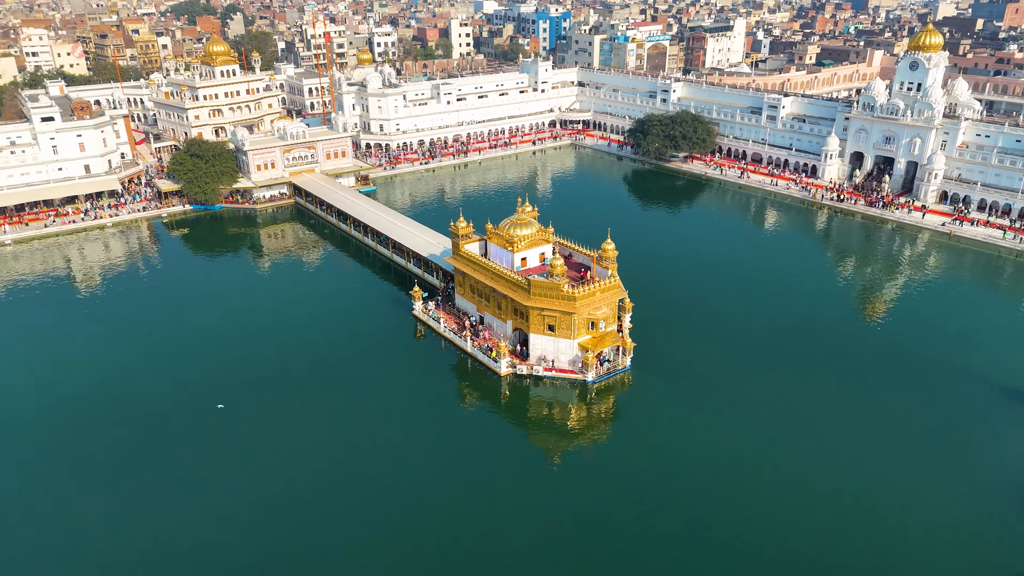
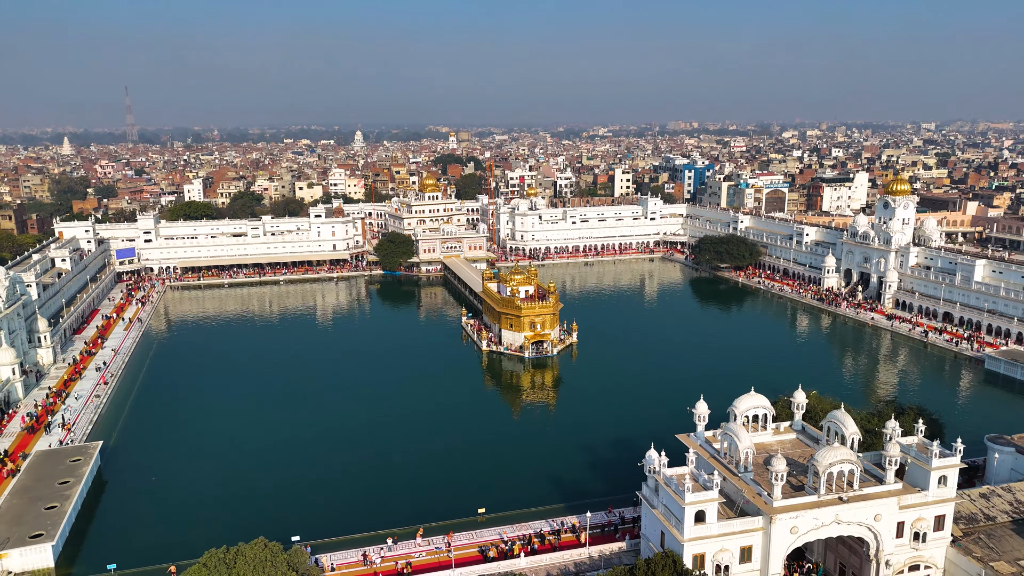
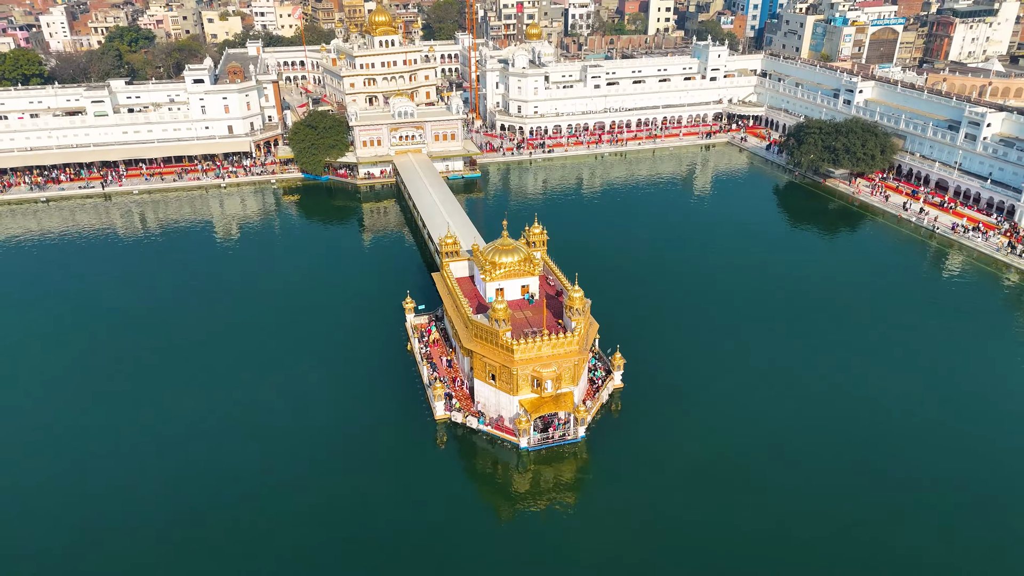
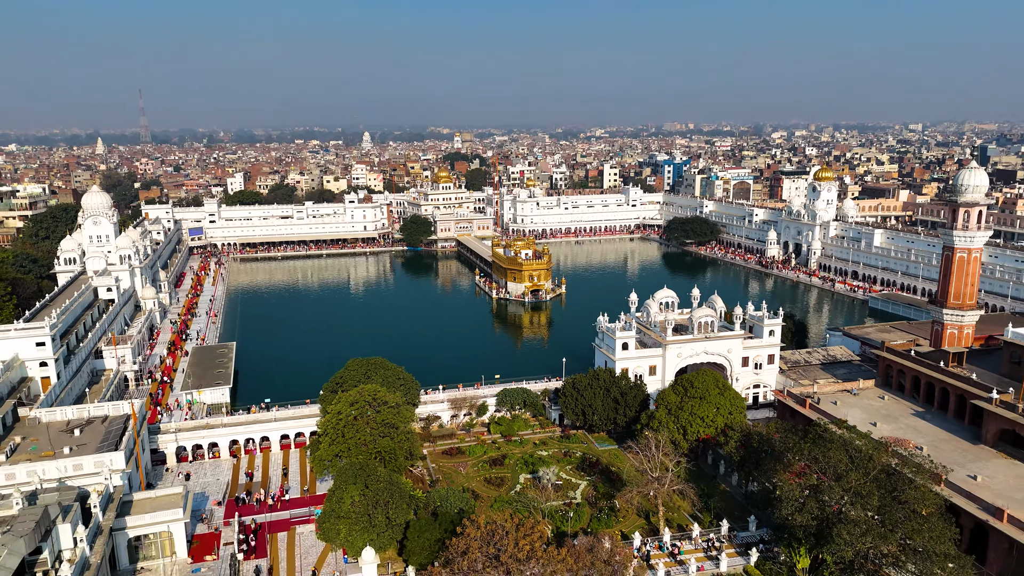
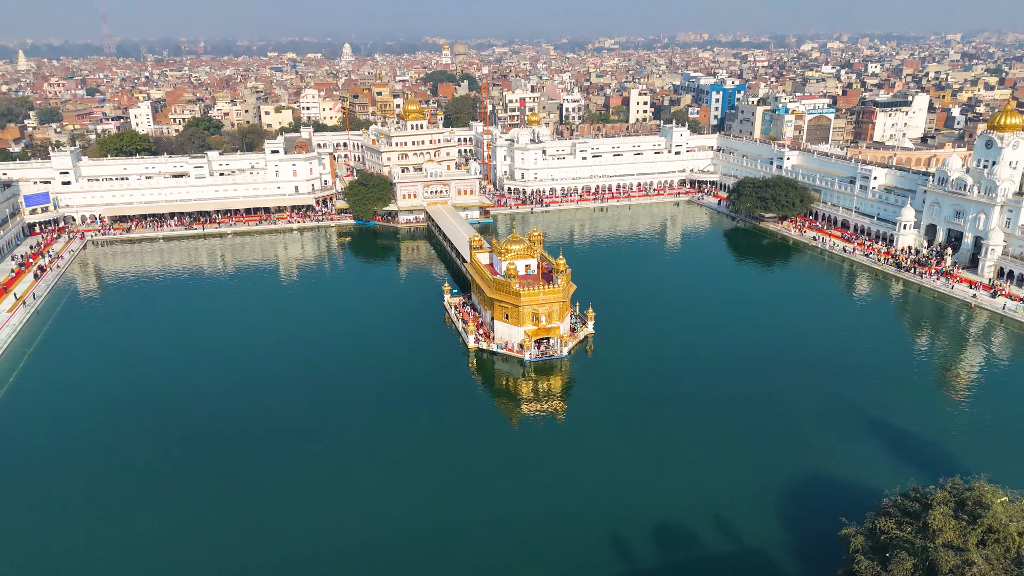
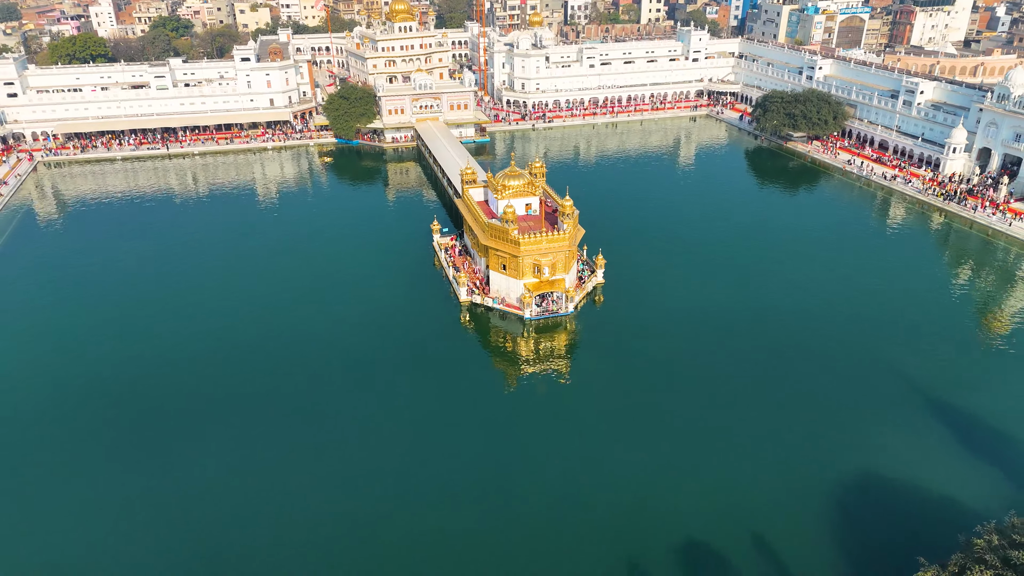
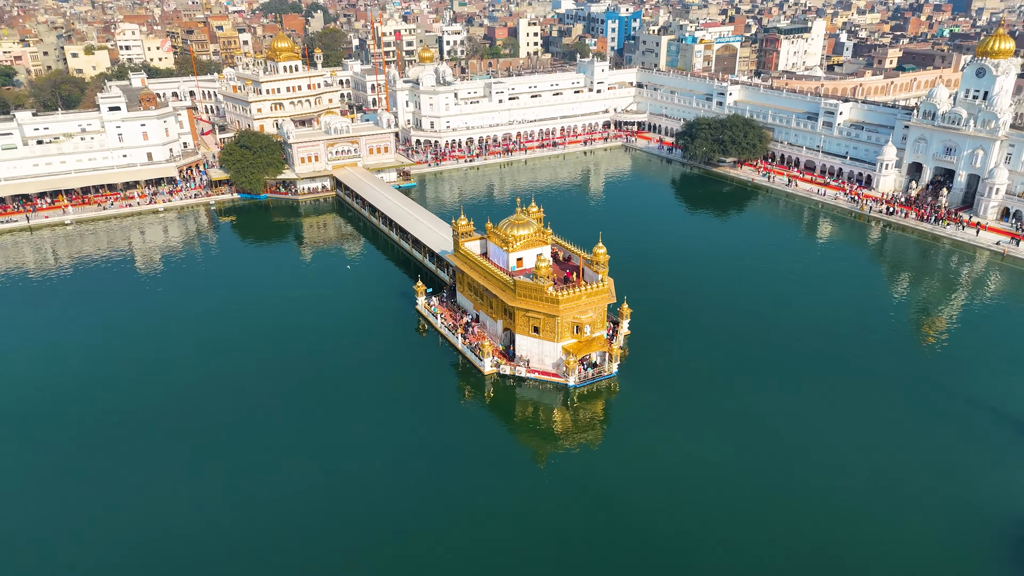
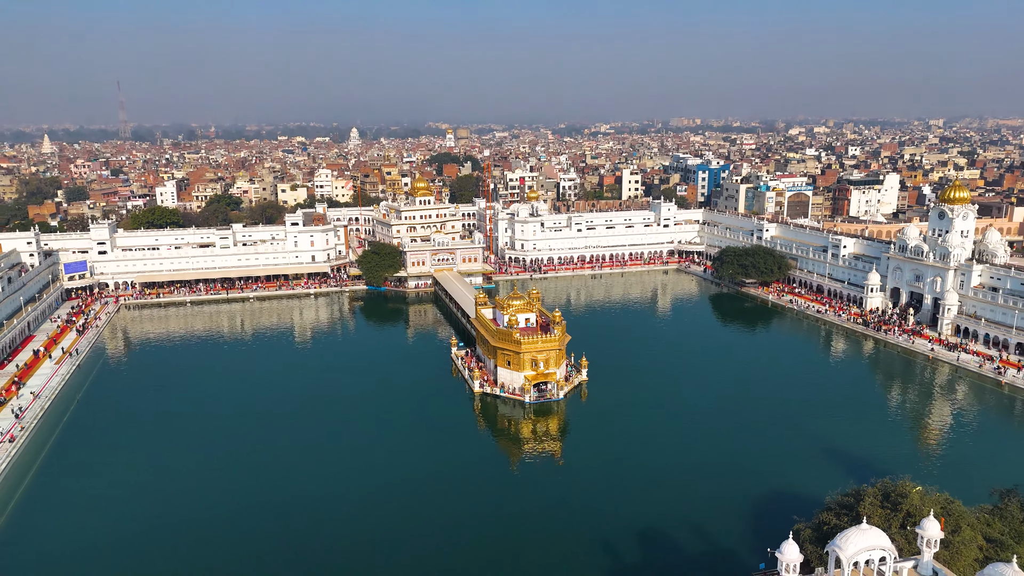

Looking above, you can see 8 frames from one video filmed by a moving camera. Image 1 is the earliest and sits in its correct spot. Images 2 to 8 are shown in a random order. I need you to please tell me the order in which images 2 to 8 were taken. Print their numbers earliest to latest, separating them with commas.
7, 3, 6, 5, 8, 2, 4
